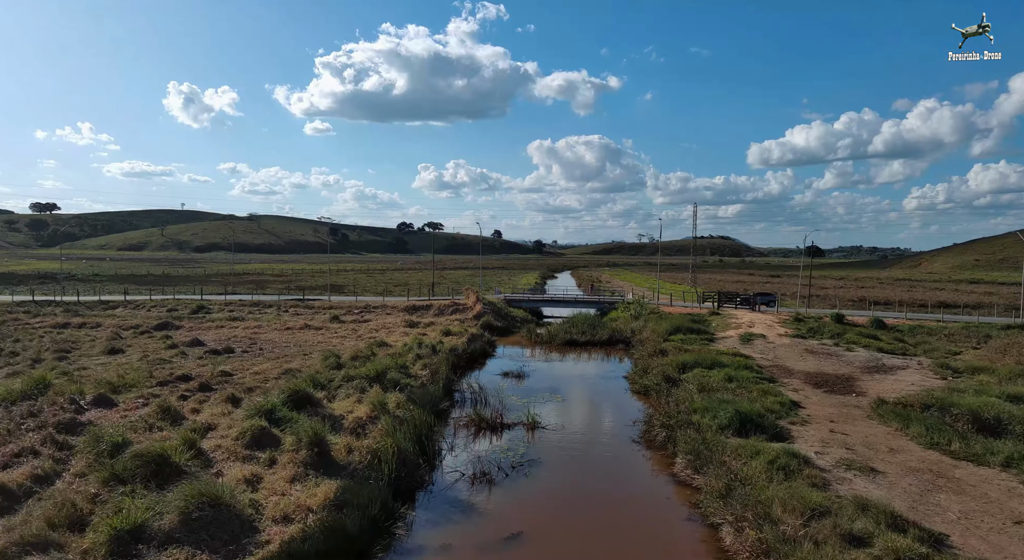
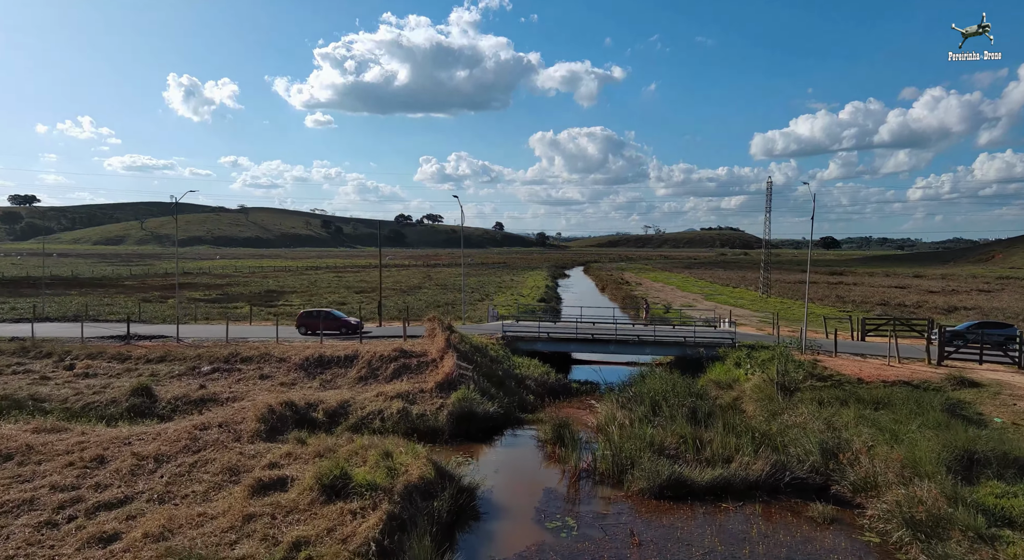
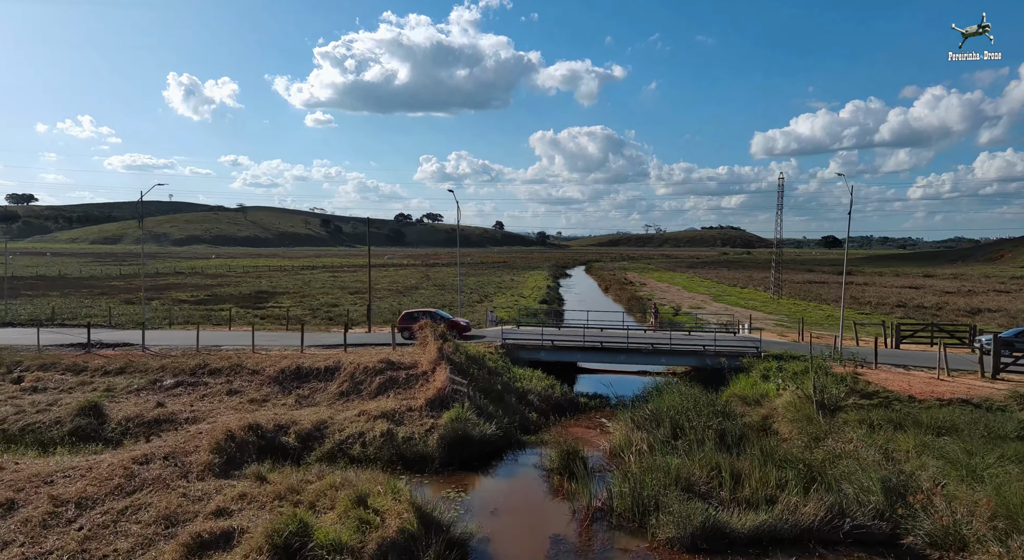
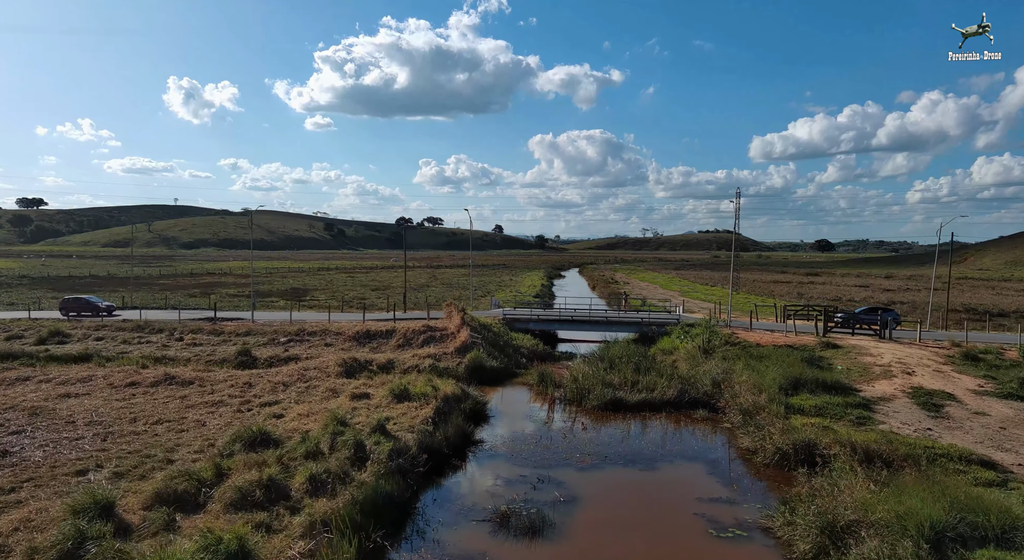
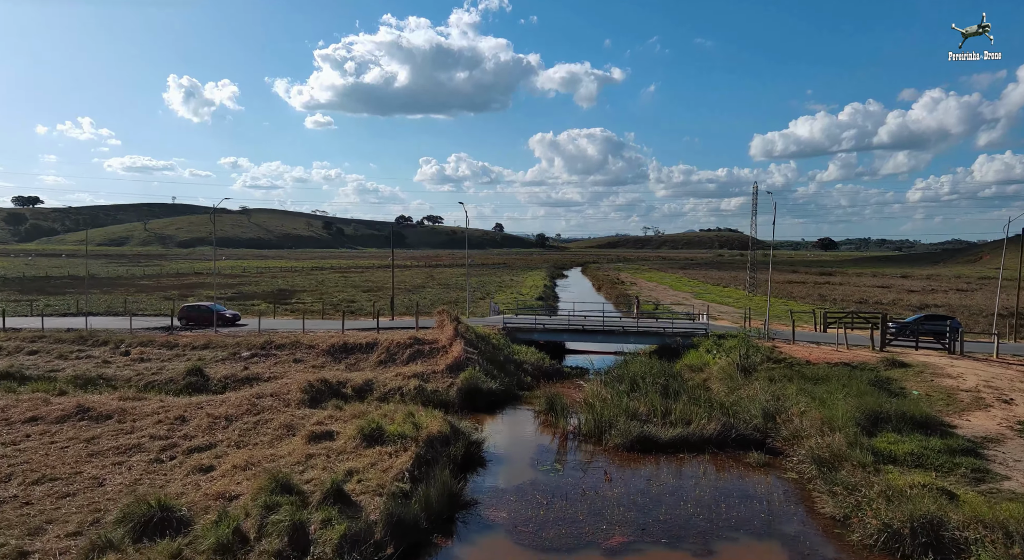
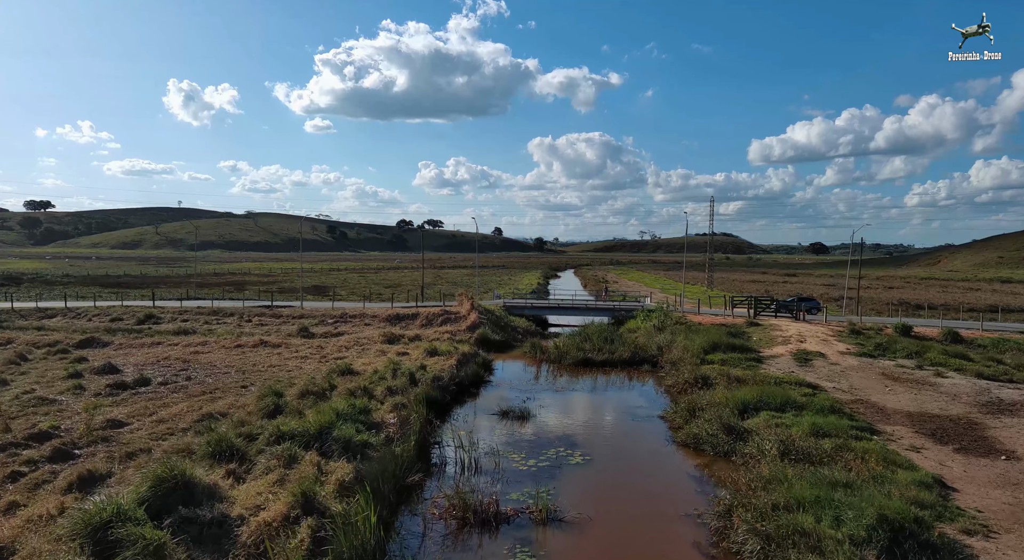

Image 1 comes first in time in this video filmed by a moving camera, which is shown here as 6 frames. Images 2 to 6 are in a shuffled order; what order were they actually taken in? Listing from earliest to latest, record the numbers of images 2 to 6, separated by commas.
6, 4, 5, 2, 3
